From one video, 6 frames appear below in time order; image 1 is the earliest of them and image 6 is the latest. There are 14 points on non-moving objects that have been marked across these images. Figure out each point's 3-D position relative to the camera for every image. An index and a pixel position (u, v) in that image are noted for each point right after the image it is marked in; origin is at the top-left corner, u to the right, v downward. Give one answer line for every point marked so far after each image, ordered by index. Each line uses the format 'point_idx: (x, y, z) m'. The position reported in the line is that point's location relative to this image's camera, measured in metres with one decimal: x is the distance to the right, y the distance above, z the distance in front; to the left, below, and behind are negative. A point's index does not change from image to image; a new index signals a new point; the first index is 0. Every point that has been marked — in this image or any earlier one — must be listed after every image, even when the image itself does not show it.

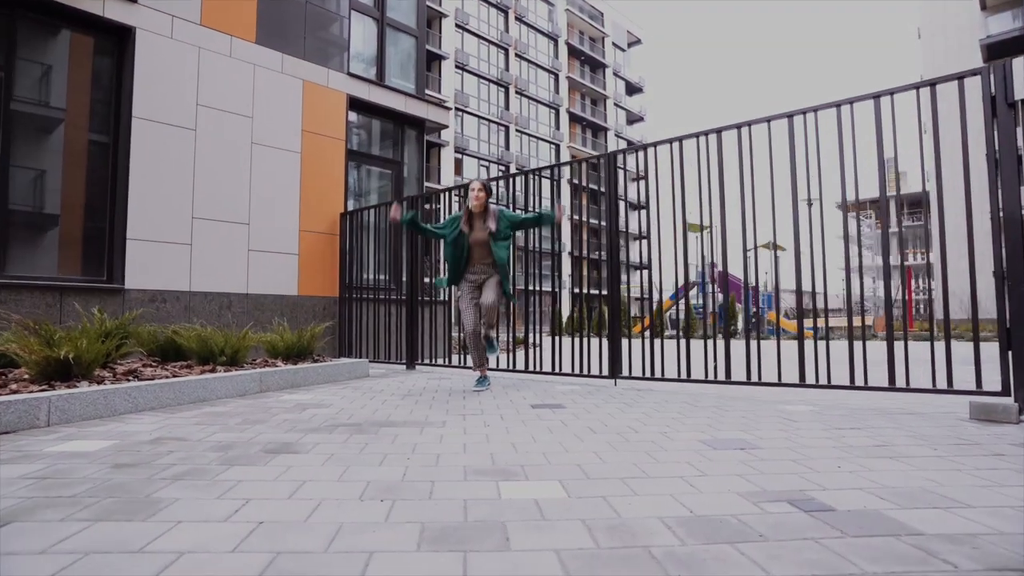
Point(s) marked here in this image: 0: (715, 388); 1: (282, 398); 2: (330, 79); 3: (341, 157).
0: (+1.4, -0.7, +4.8) m
1: (-1.4, -0.7, +4.1) m
2: (-2.2, +2.5, +8.2) m
3: (-2.0, +1.6, +8.2) m
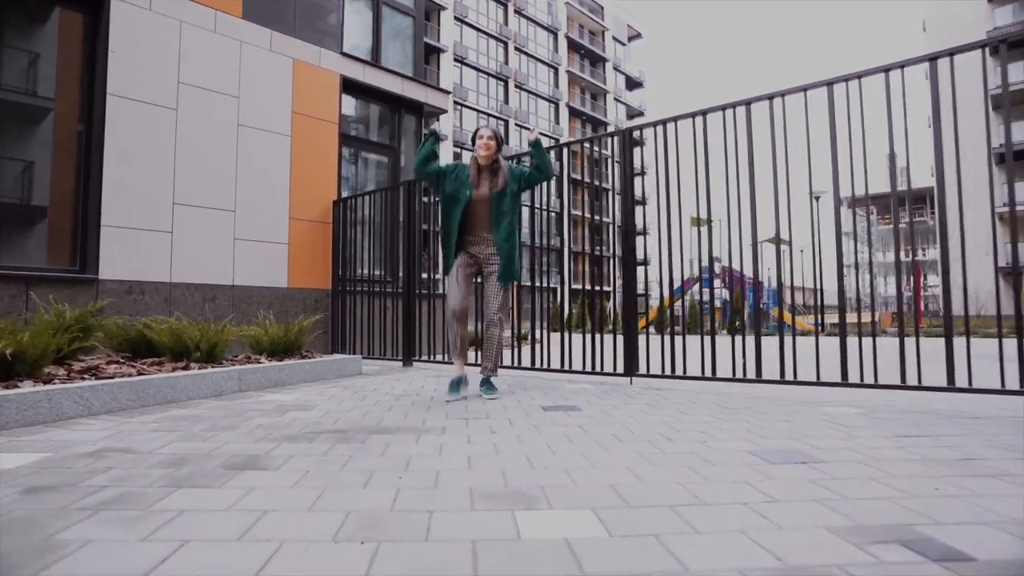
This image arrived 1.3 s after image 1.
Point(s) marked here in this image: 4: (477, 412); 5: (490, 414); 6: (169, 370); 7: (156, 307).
0: (+1.5, -0.6, +4.4) m
1: (-1.3, -0.6, +3.6) m
2: (-2.1, +2.6, +7.8) m
3: (-2.0, +1.7, +7.8) m
4: (-0.2, -0.5, +3.1) m
5: (-0.1, -0.5, +3.1) m
6: (-1.9, -0.5, +3.8) m
7: (-3.1, -0.2, +6.0) m
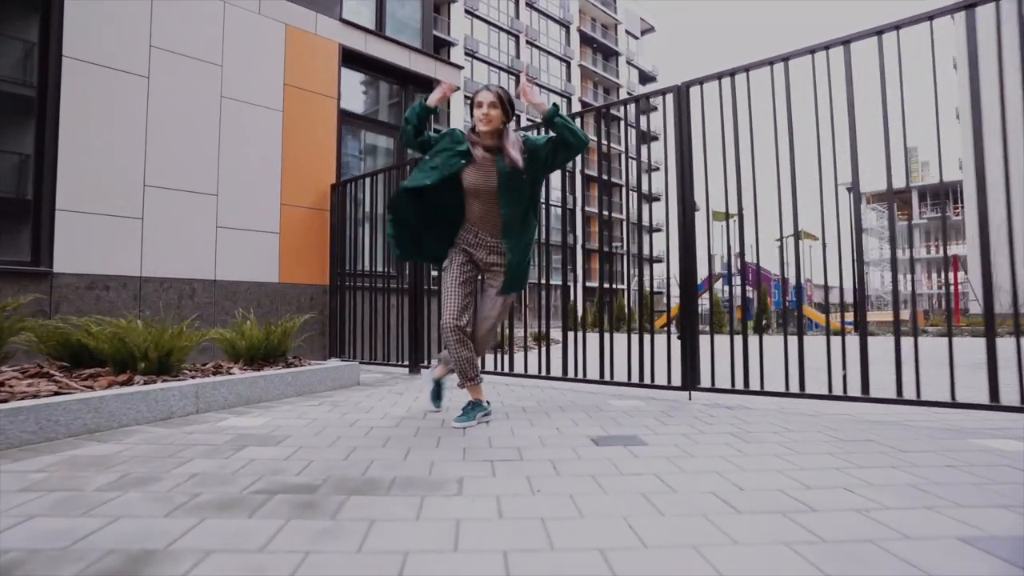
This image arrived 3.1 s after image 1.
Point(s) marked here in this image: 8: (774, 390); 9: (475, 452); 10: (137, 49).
0: (+1.6, -0.6, +3.4) m
1: (-1.2, -0.6, +2.8) m
2: (-1.9, +2.6, +6.9) m
3: (-1.8, +1.7, +6.9) m
4: (0.0, -0.5, +2.2) m
5: (0.0, -0.5, +2.2) m
6: (-1.8, -0.4, +3.0) m
7: (-2.9, -0.1, +5.2) m
8: (+1.3, -0.5, +3.5) m
9: (-0.1, -0.5, +2.3) m
10: (-2.9, +1.9, +5.4) m
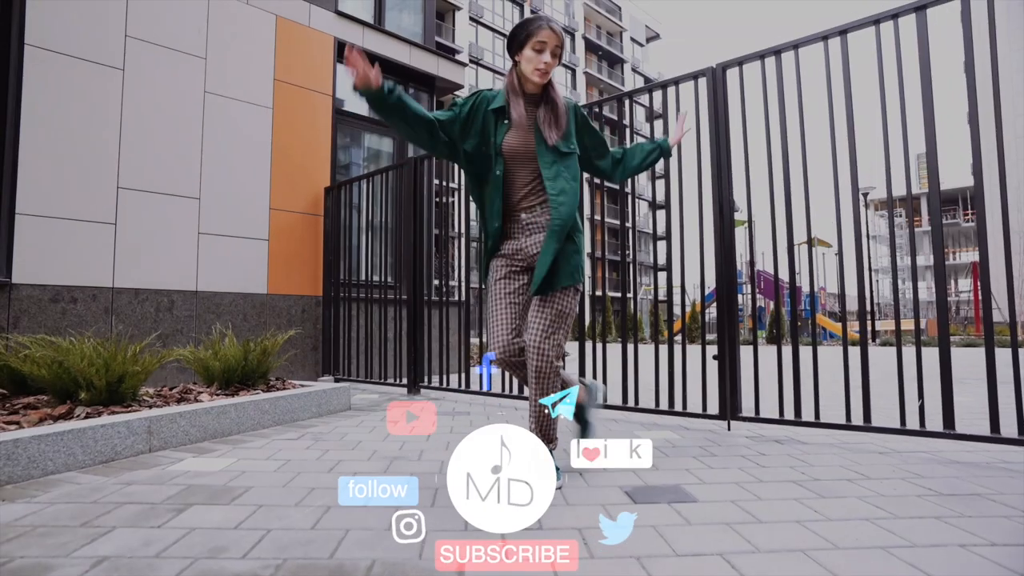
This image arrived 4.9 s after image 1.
0: (+1.7, -0.7, +2.9) m
1: (-1.1, -0.6, +2.3) m
2: (-1.9, +2.5, +6.4) m
3: (-1.7, +1.6, +6.5) m
4: (0.0, -0.5, +1.7) m
5: (+0.1, -0.5, +1.7) m
6: (-1.7, -0.5, +2.5) m
7: (-2.9, -0.2, +4.7) m
8: (+1.4, -0.6, +2.9) m
9: (-0.1, -0.5, +1.8) m
10: (-2.9, +1.8, +4.9) m
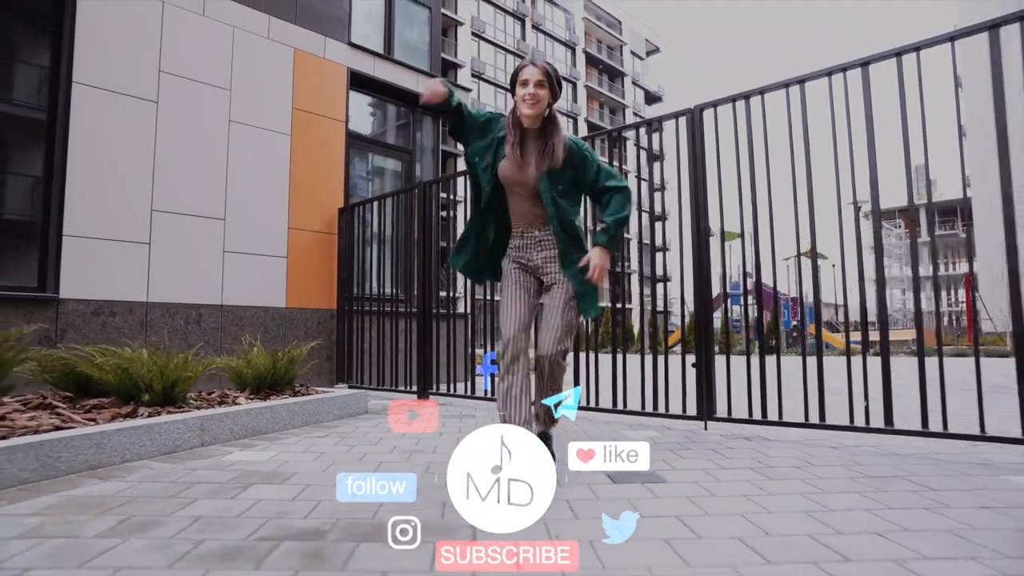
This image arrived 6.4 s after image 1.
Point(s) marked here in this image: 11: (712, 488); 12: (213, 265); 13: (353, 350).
0: (+1.7, -0.7, +3.3) m
1: (-1.1, -0.7, +2.7) m
2: (-1.9, +2.4, +6.9) m
3: (-1.7, +1.5, +6.9) m
4: (0.0, -0.6, +2.1) m
5: (+0.1, -0.6, +2.1) m
6: (-1.7, -0.5, +2.9) m
7: (-2.8, -0.3, +5.1) m
8: (+1.4, -0.7, +3.4) m
9: (-0.1, -0.6, +2.2) m
10: (-2.9, +1.7, +5.4) m
11: (+0.7, -0.7, +2.3) m
12: (-2.5, +0.2, +5.7) m
13: (-1.5, -0.6, +6.3) m
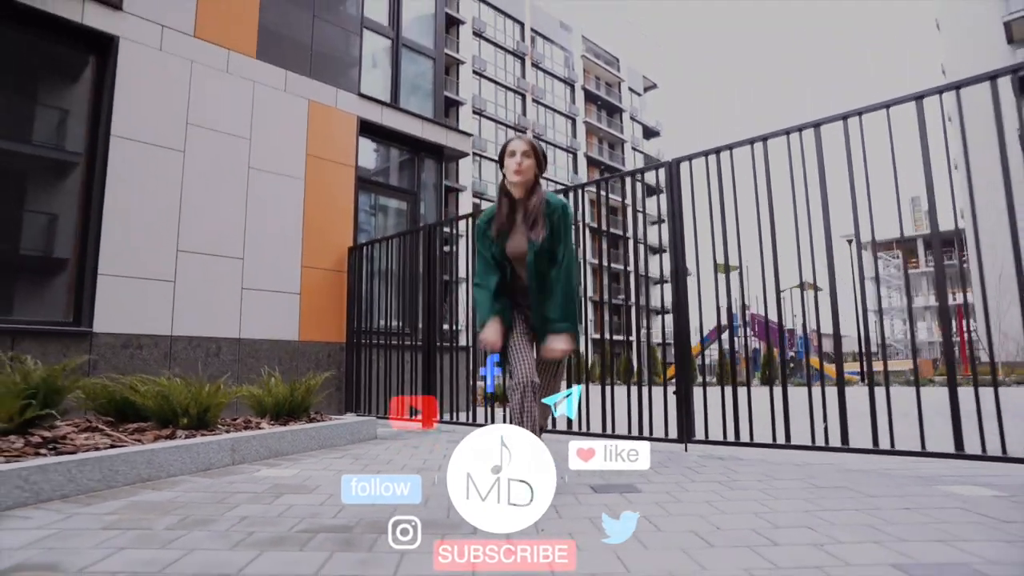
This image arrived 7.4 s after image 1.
0: (+1.7, -0.9, +3.7) m
1: (-1.1, -0.8, +3.0) m
2: (-1.9, +2.0, +7.4) m
3: (-1.7, +1.1, +7.4) m
4: (0.0, -0.7, +2.5) m
5: (+0.1, -0.7, +2.5) m
6: (-1.7, -0.7, +3.3) m
7: (-2.9, -0.6, +5.5) m
8: (+1.4, -0.8, +3.7) m
9: (-0.1, -0.7, +2.6) m
10: (-2.9, +1.4, +5.9) m
11: (+0.6, -0.8, +2.7) m
12: (-2.5, -0.1, +6.1) m
13: (-1.5, -0.9, +6.7) m
